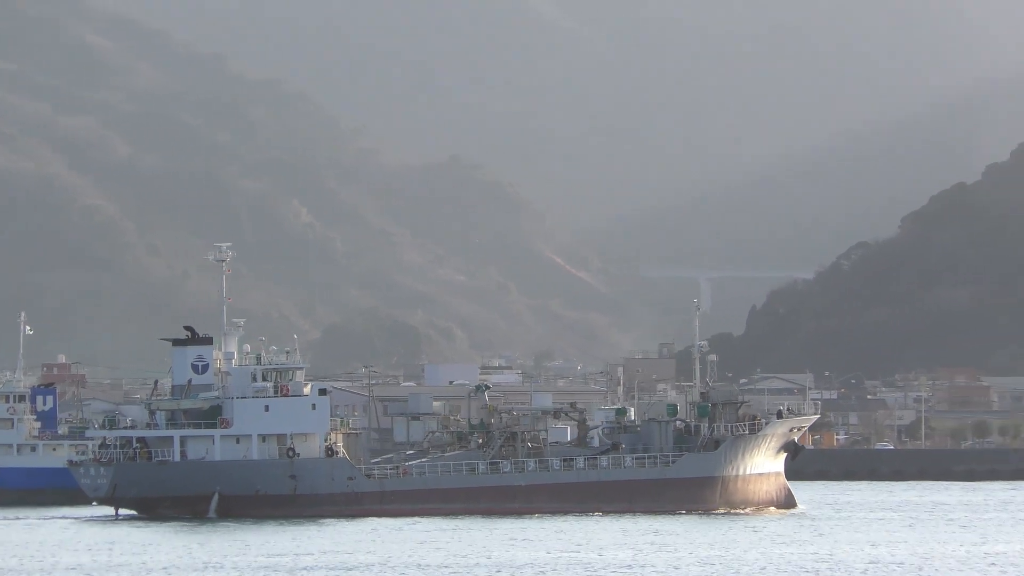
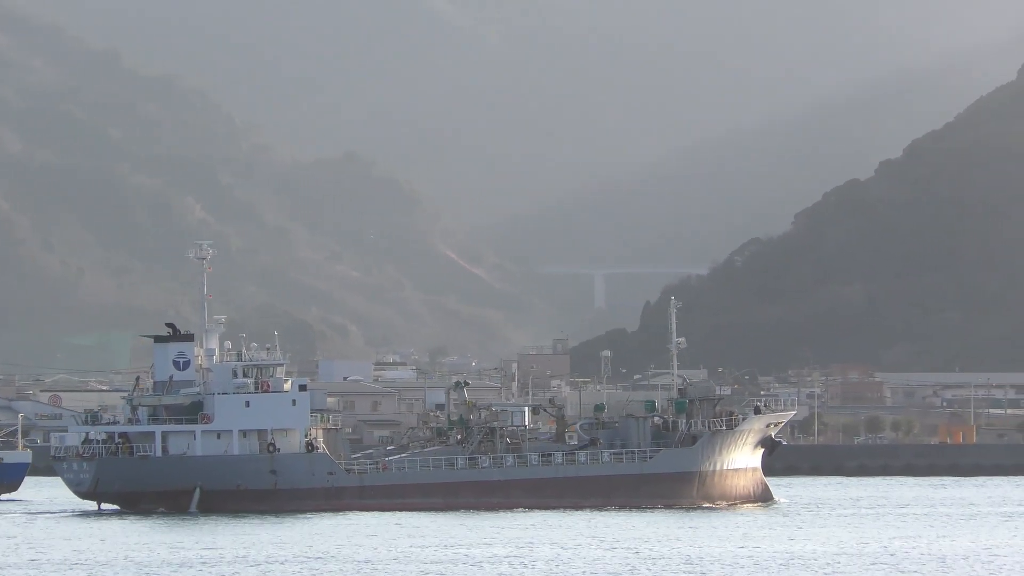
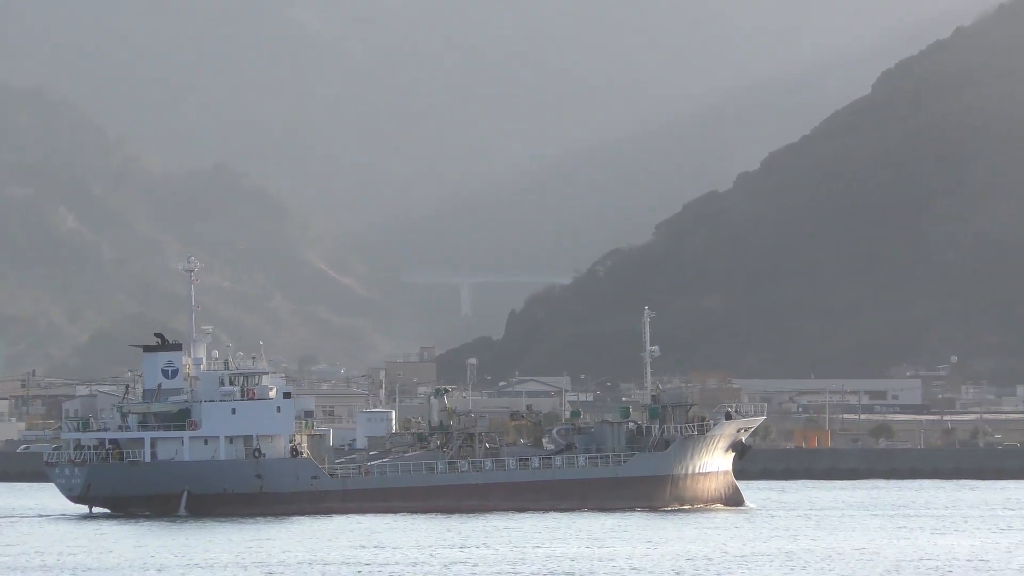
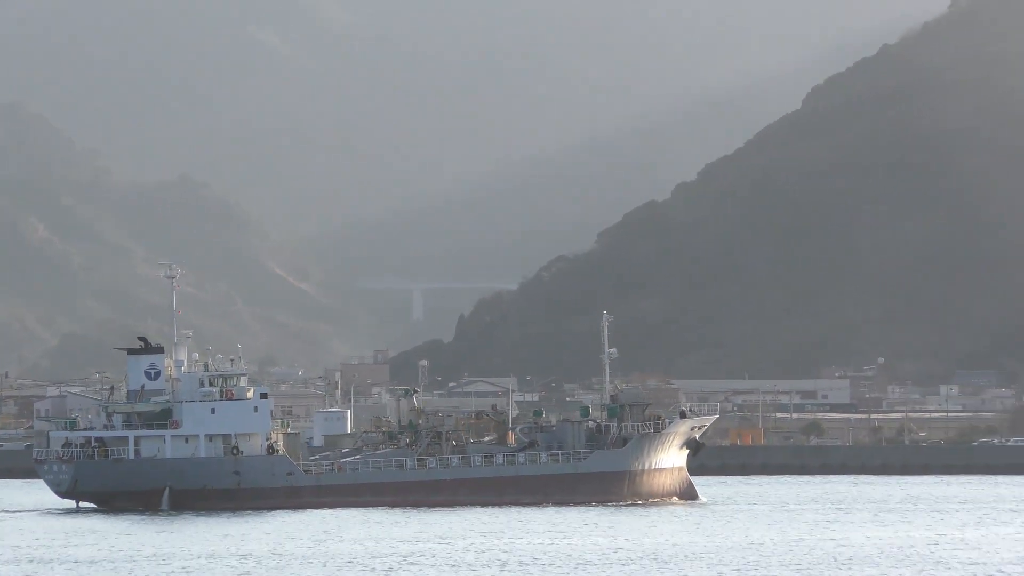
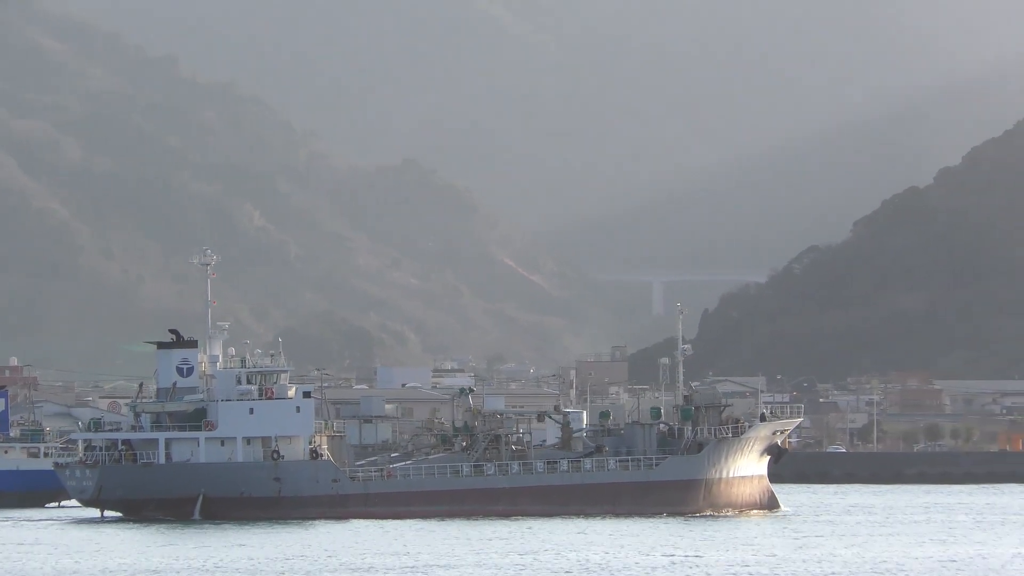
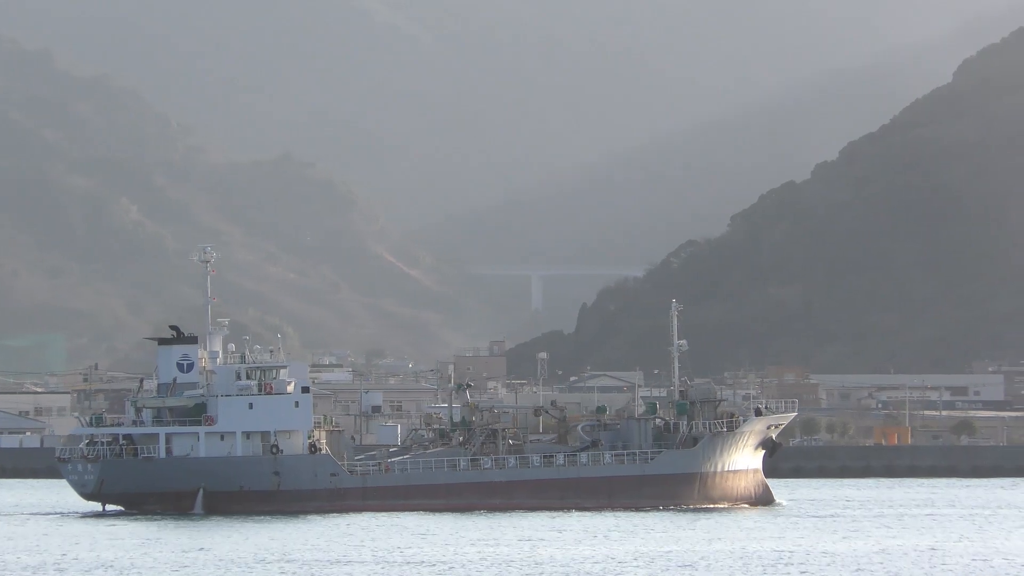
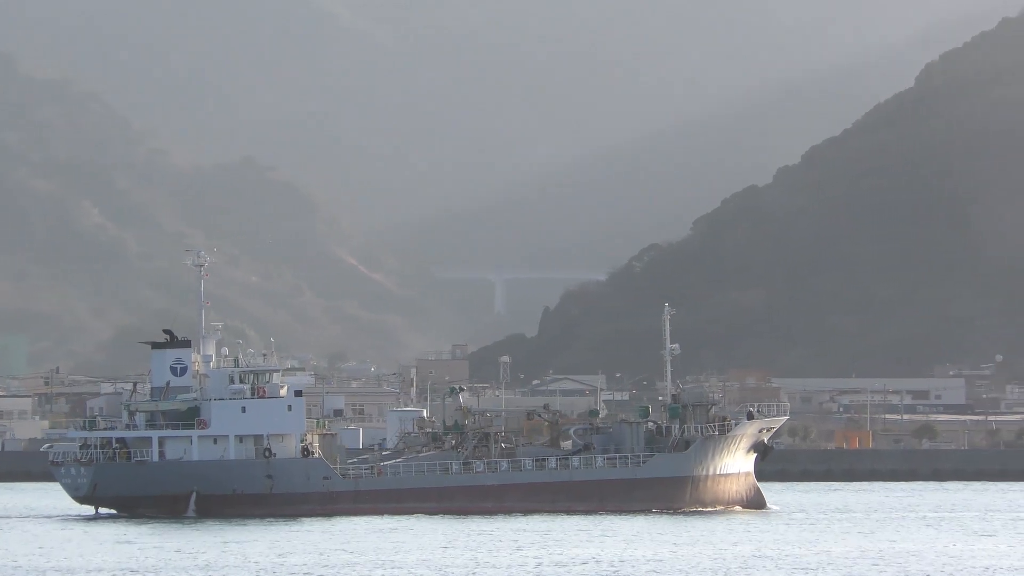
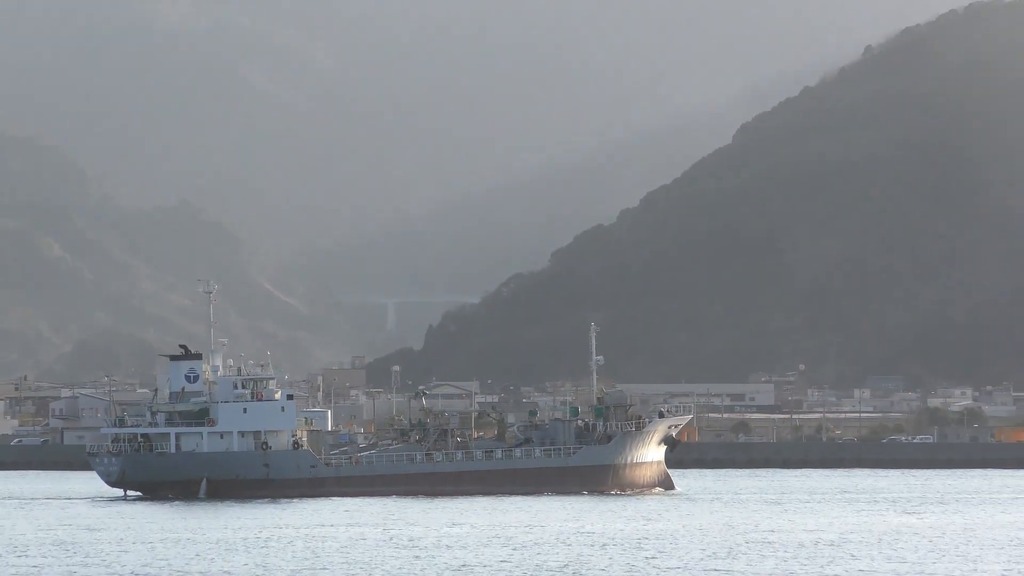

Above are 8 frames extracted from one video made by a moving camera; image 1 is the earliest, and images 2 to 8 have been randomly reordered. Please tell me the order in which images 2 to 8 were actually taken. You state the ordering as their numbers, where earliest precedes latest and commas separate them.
5, 2, 6, 7, 3, 4, 8
